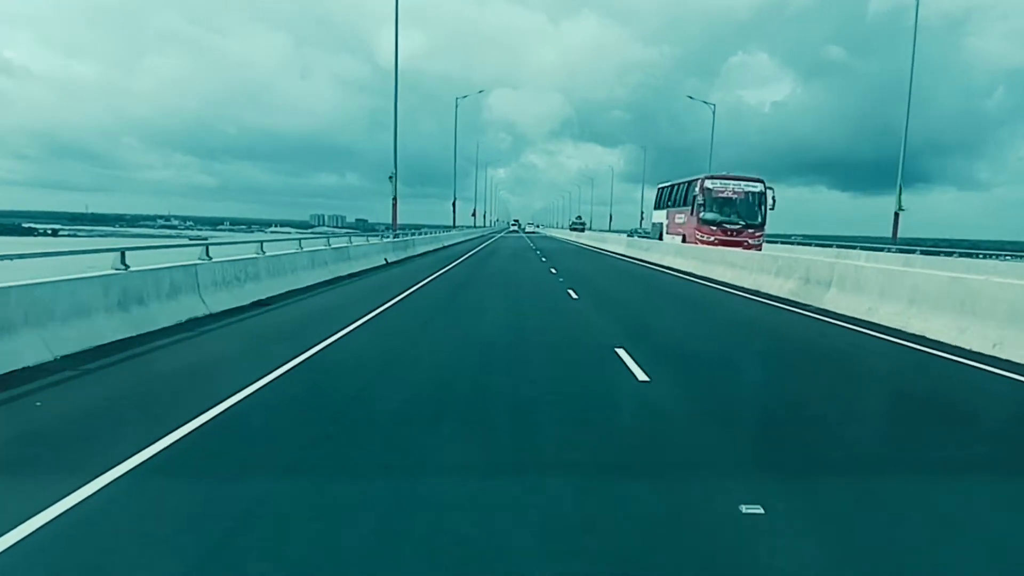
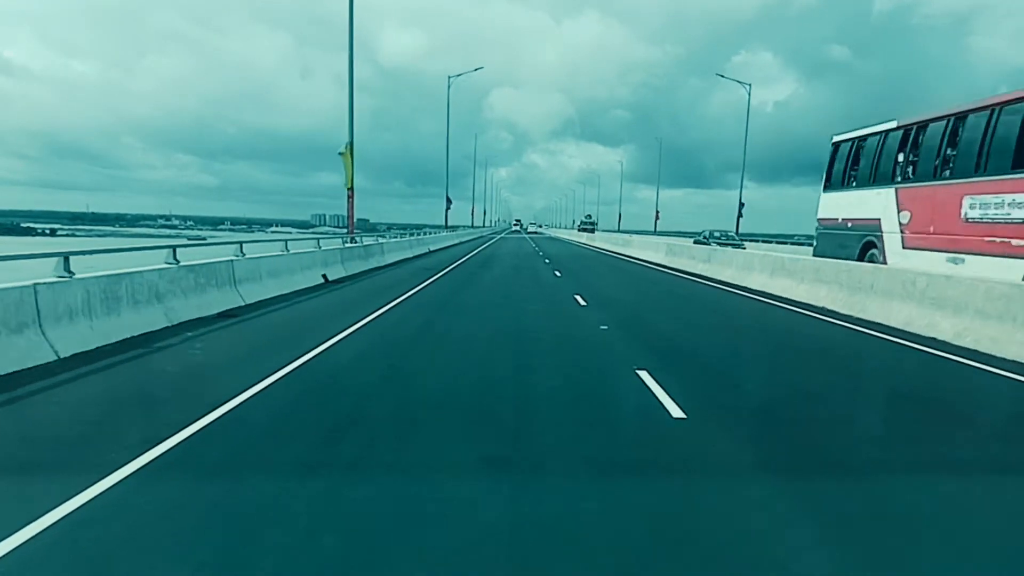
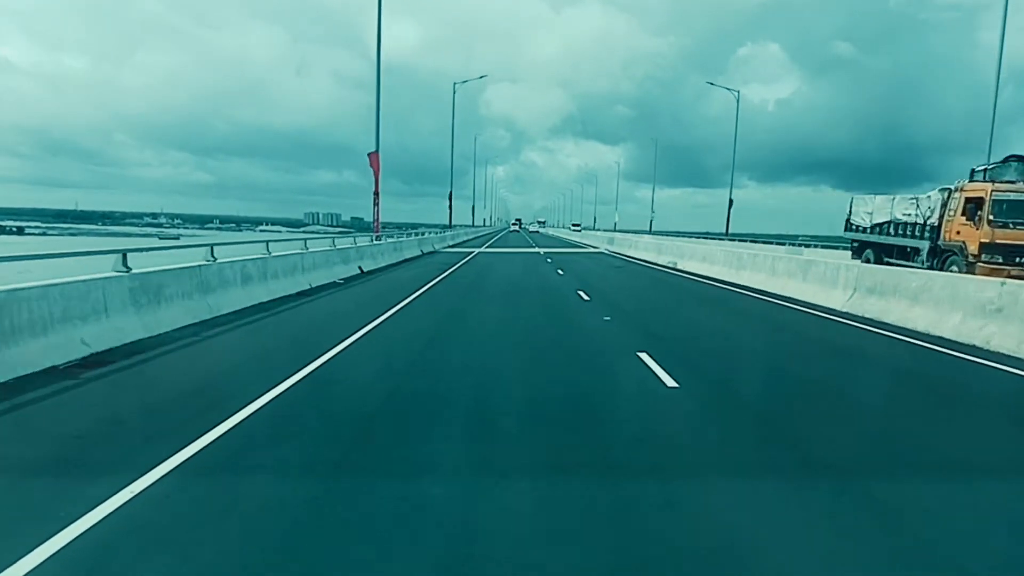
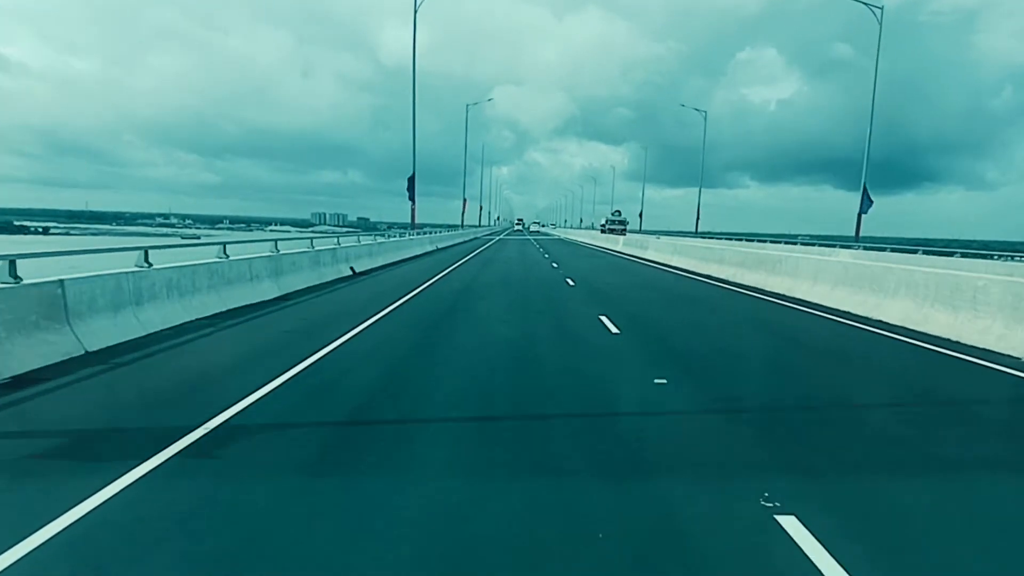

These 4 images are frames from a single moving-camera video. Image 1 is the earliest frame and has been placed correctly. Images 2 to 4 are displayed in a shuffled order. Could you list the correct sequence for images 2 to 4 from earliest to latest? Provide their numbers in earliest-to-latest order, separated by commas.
2, 4, 3
